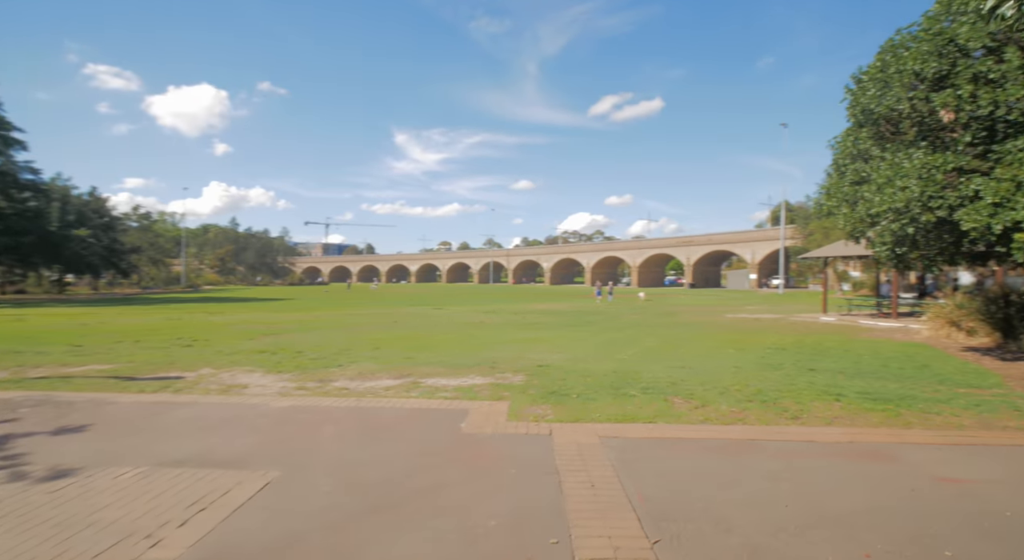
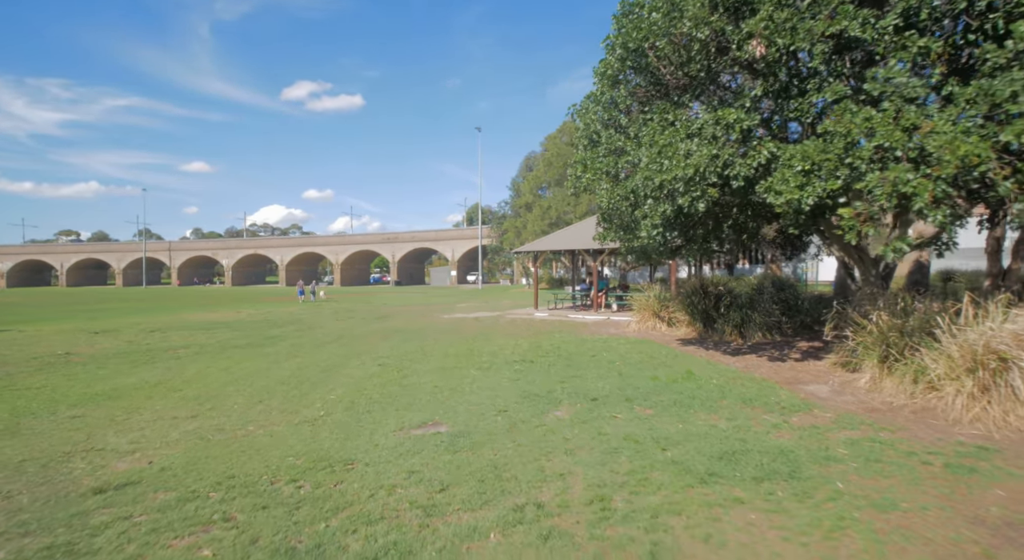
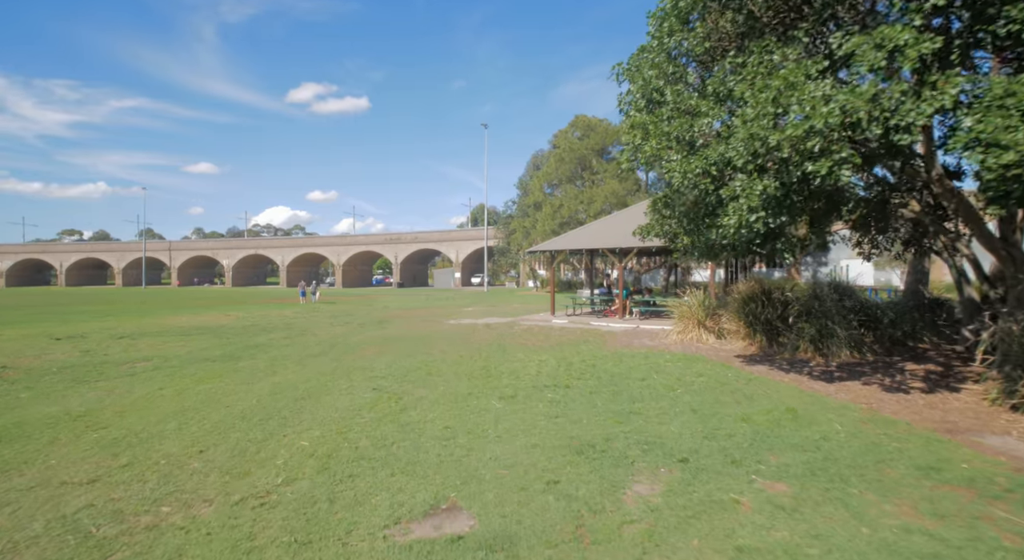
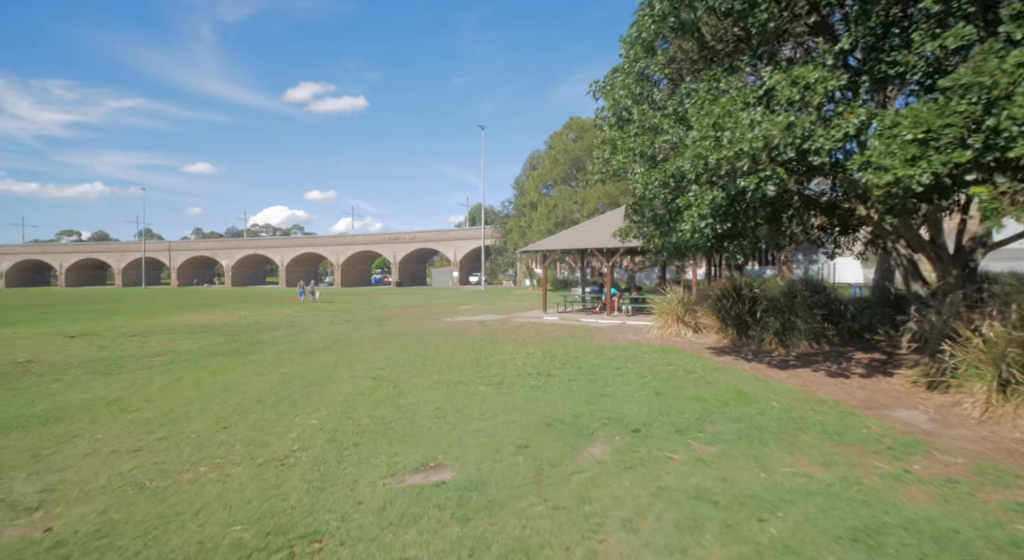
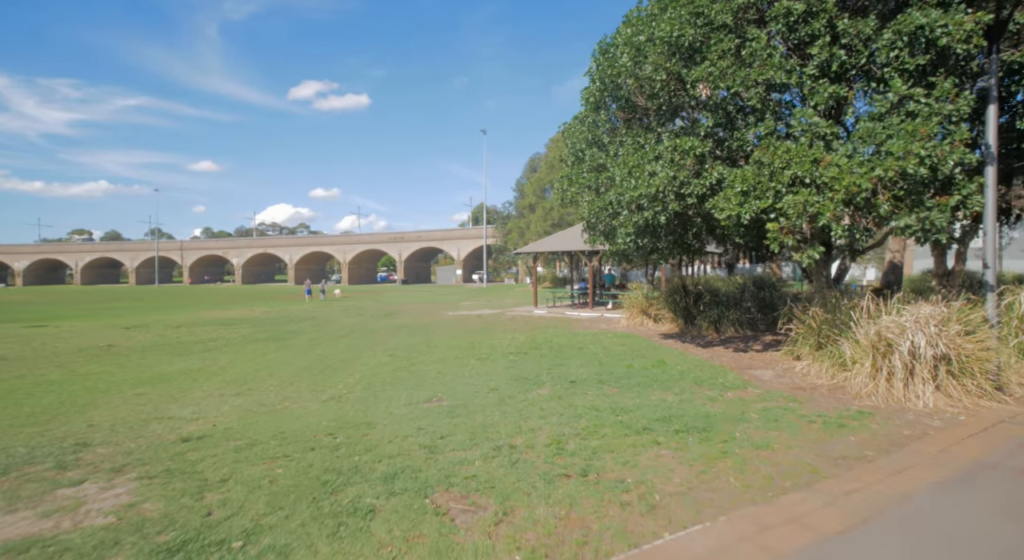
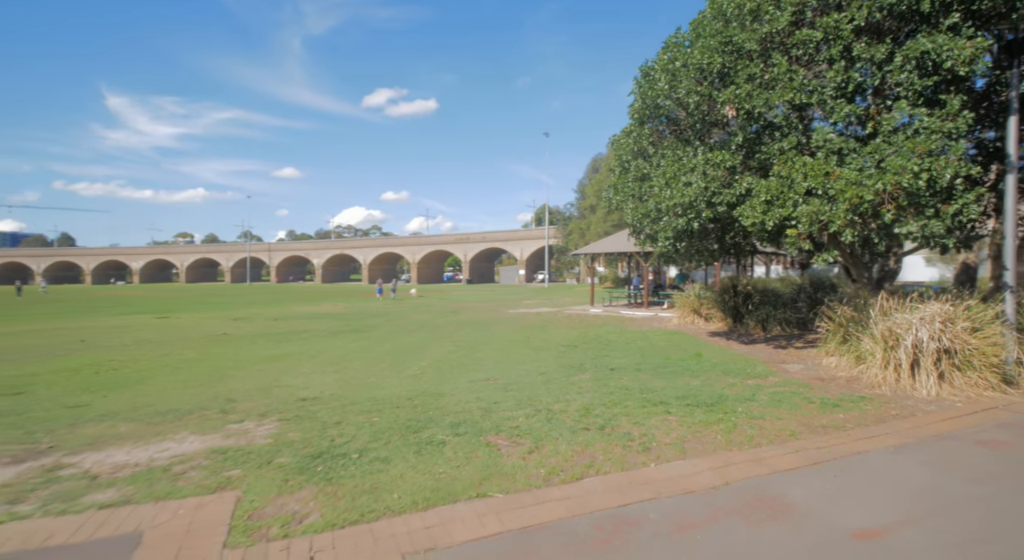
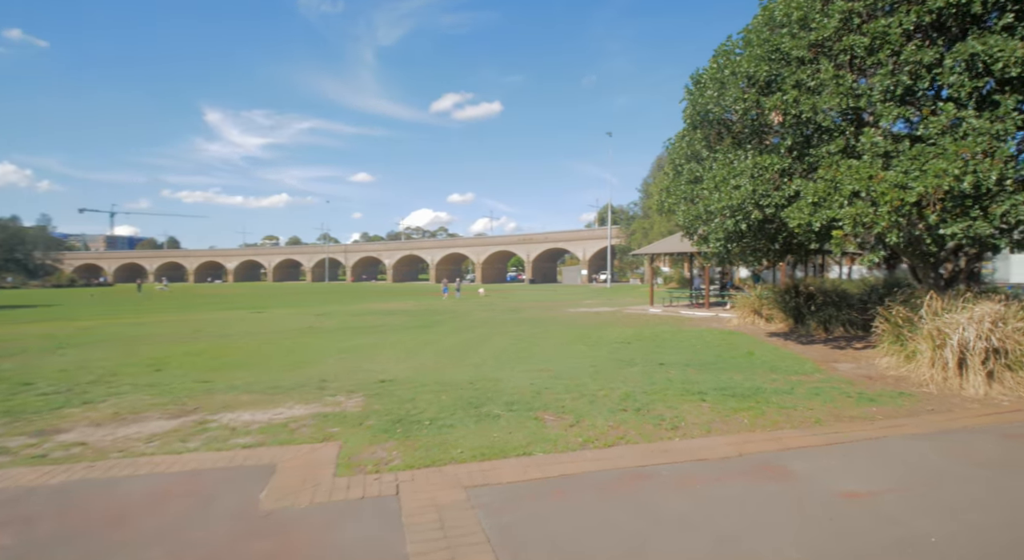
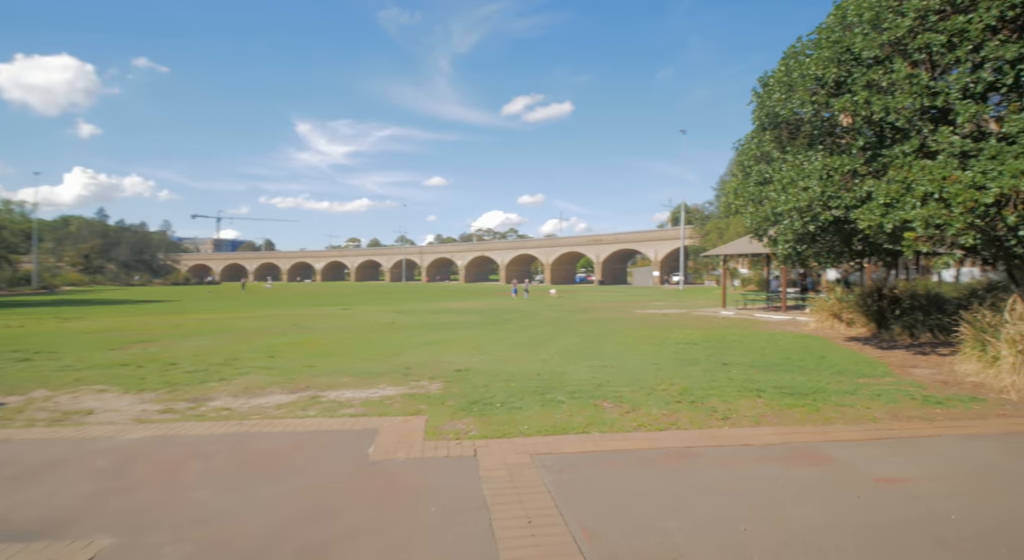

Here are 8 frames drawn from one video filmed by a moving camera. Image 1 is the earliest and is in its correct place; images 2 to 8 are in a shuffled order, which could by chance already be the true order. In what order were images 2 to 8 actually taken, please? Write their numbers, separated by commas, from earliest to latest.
8, 7, 6, 5, 2, 4, 3
